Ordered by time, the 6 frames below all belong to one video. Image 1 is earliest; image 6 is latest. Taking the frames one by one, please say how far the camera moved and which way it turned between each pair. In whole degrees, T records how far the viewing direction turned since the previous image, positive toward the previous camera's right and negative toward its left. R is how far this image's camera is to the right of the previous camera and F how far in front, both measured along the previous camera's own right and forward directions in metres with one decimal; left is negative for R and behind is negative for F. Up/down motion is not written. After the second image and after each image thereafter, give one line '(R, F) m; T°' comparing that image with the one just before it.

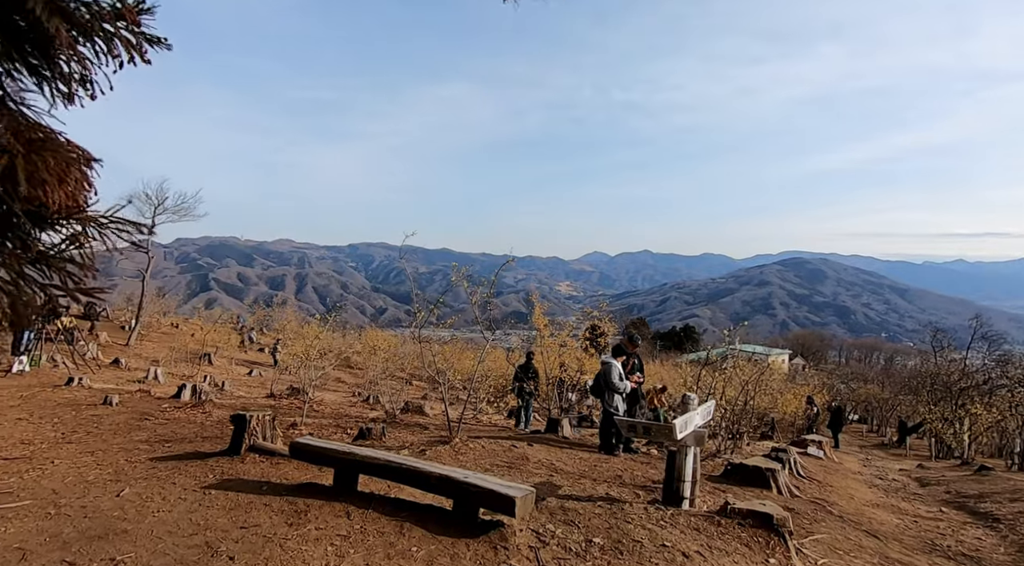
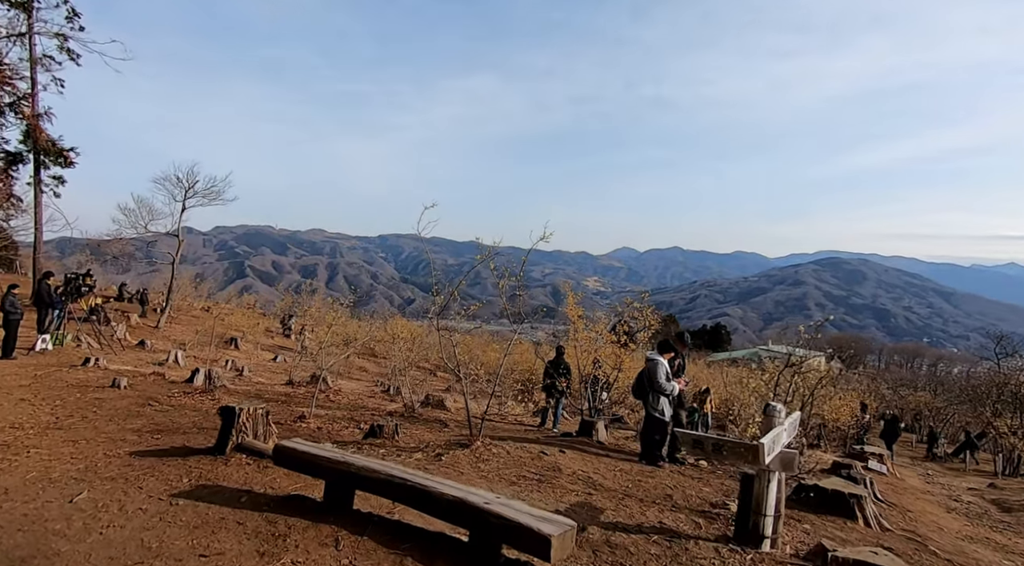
(-0.1, +1.0) m; -3°
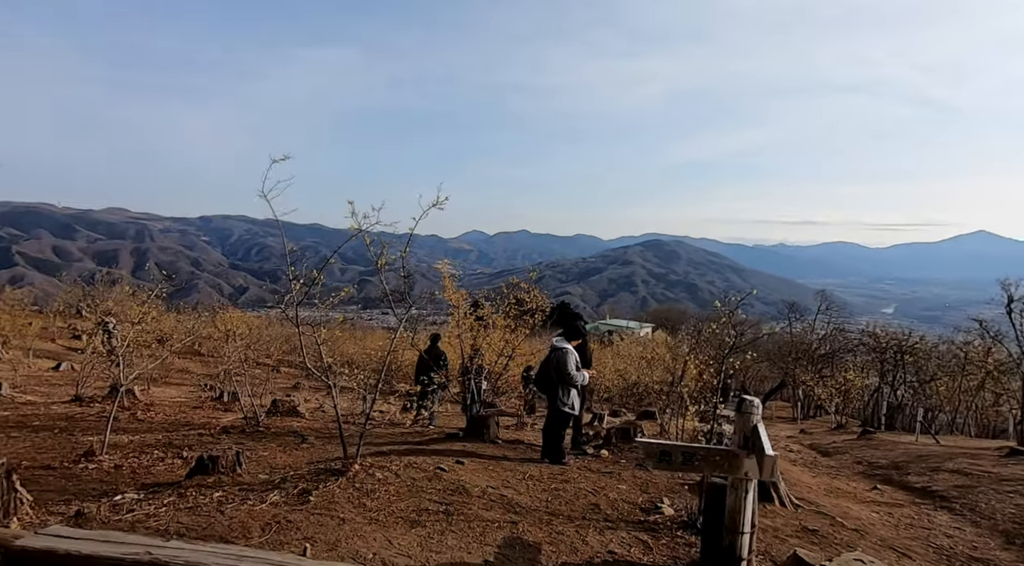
(-0.3, +1.4) m; +14°
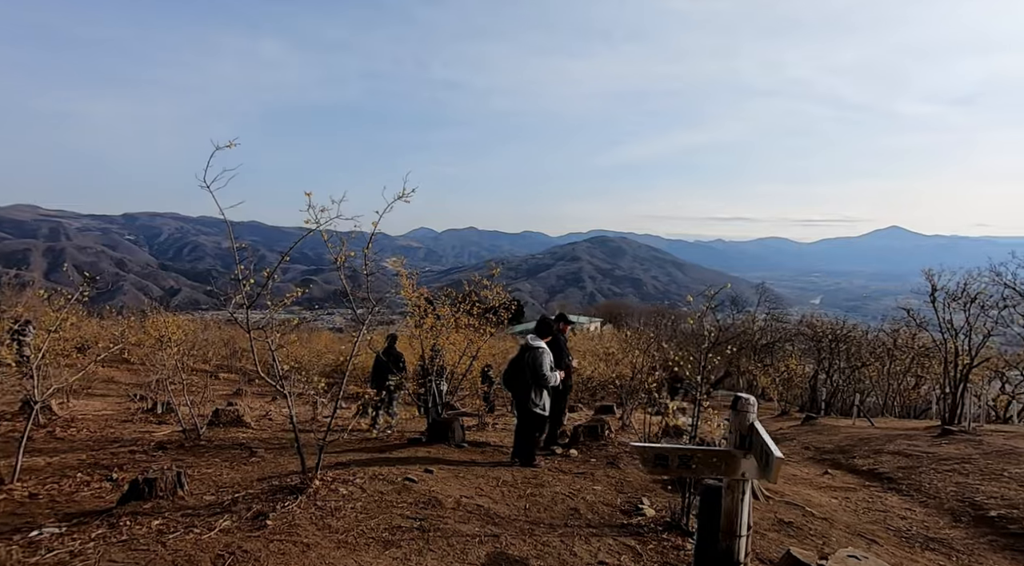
(-0.2, +0.3) m; +5°
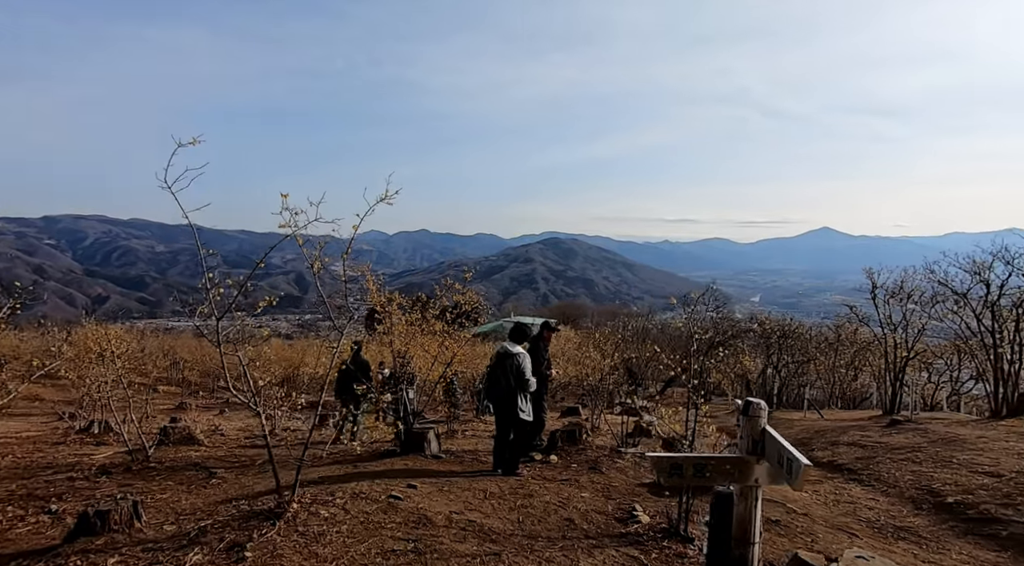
(-0.2, +0.3) m; +4°
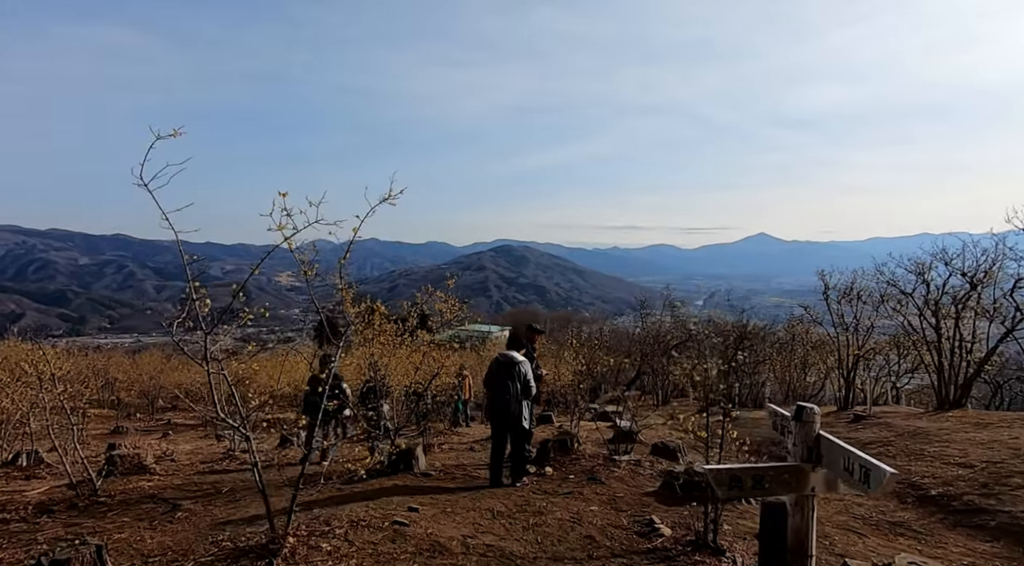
(-0.3, +0.4) m; +4°
